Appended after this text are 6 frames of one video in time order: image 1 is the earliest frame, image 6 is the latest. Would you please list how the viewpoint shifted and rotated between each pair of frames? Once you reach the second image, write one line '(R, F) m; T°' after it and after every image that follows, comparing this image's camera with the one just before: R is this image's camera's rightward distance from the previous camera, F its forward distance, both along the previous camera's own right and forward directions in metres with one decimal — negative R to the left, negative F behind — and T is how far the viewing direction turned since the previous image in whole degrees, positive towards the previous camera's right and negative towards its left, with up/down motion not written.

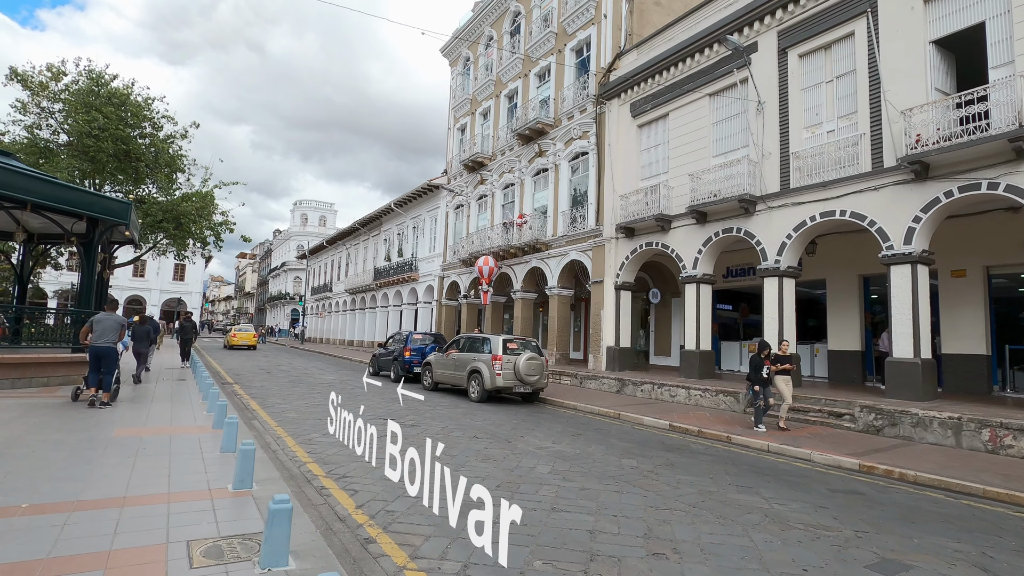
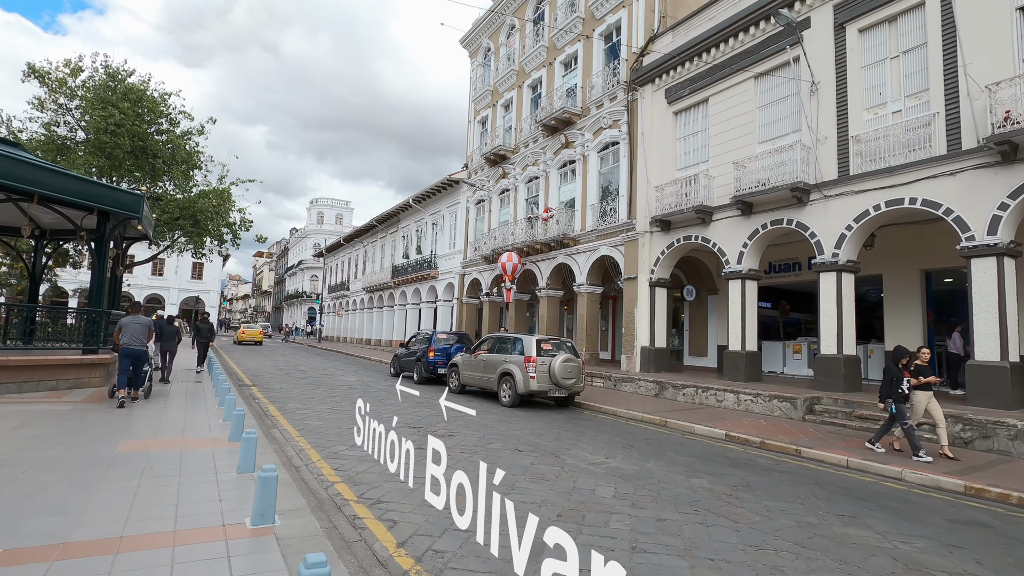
(-0.5, +0.9) m; -1°
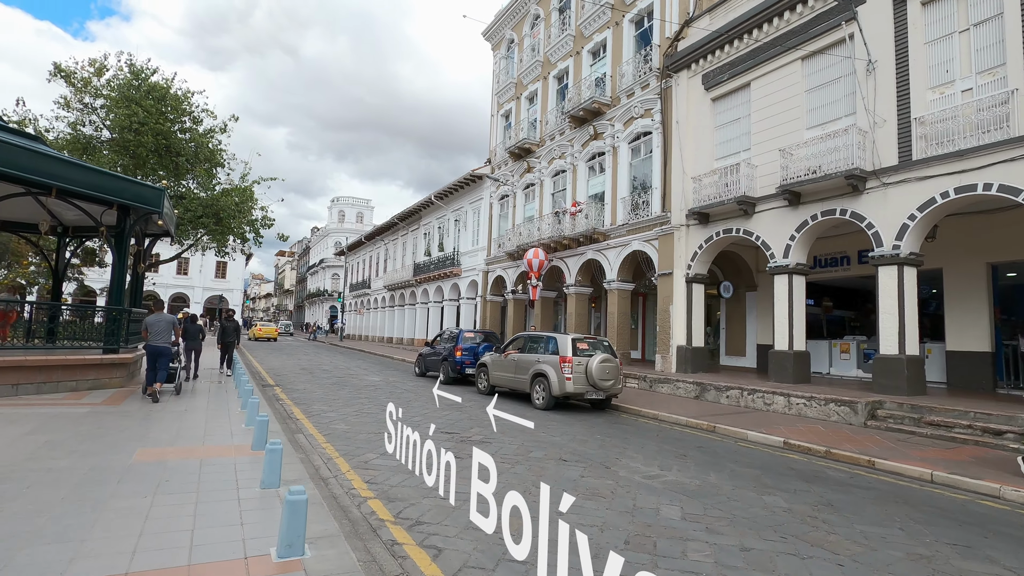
(-0.3, +0.6) m; -2°
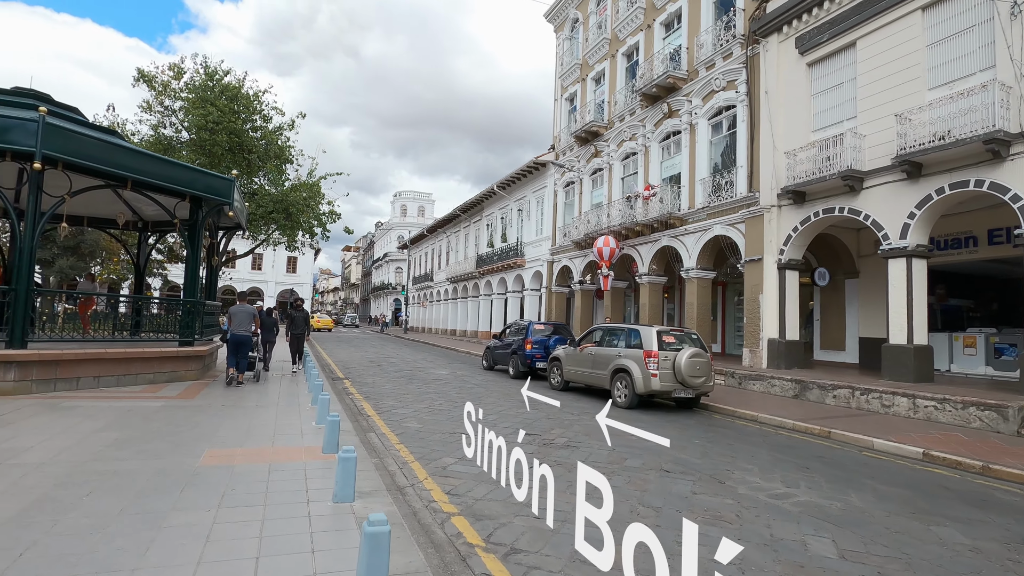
(-0.4, +0.8) m; -6°
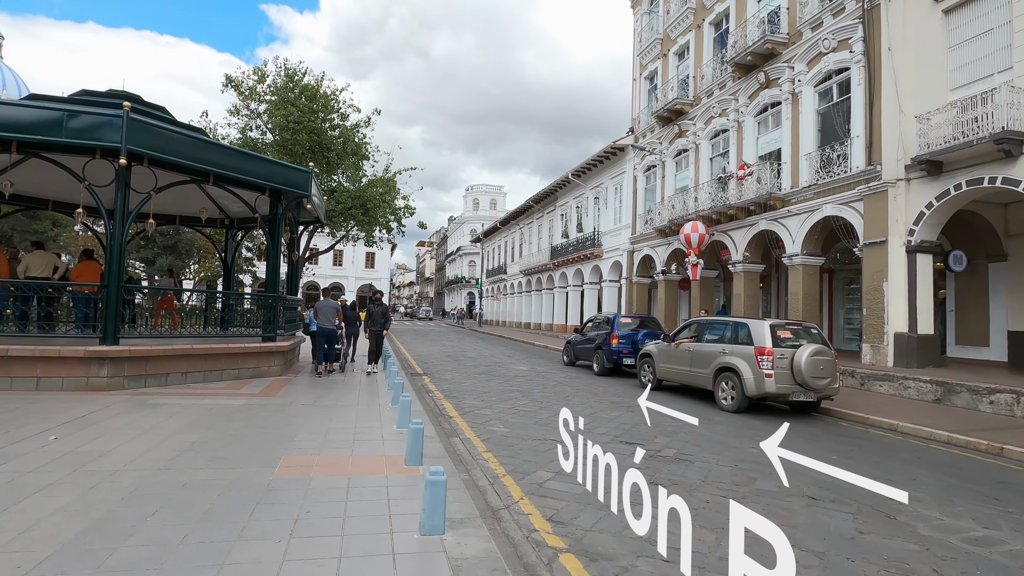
(-0.3, +0.8) m; -8°
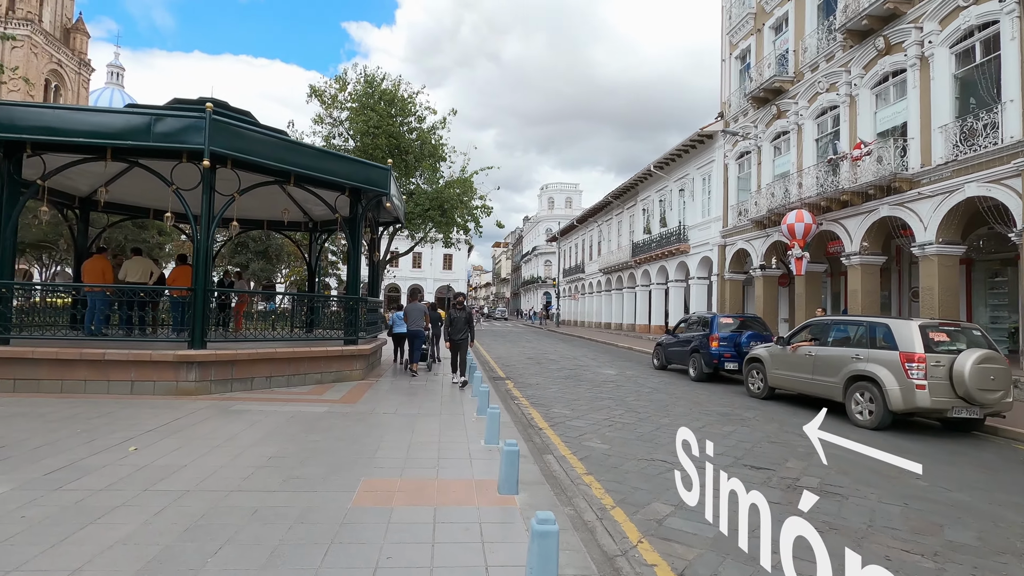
(-0.3, +0.8) m; -8°
